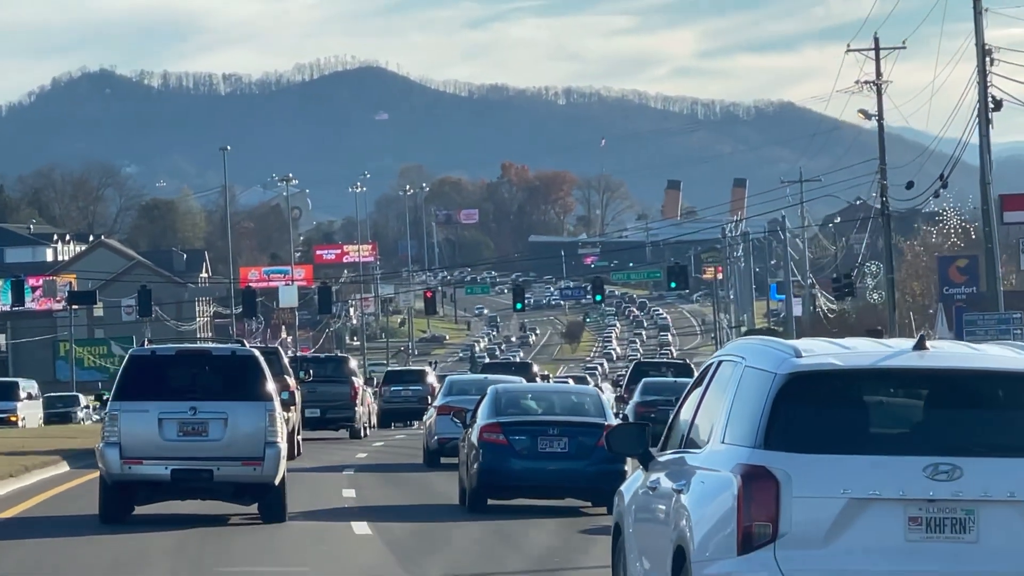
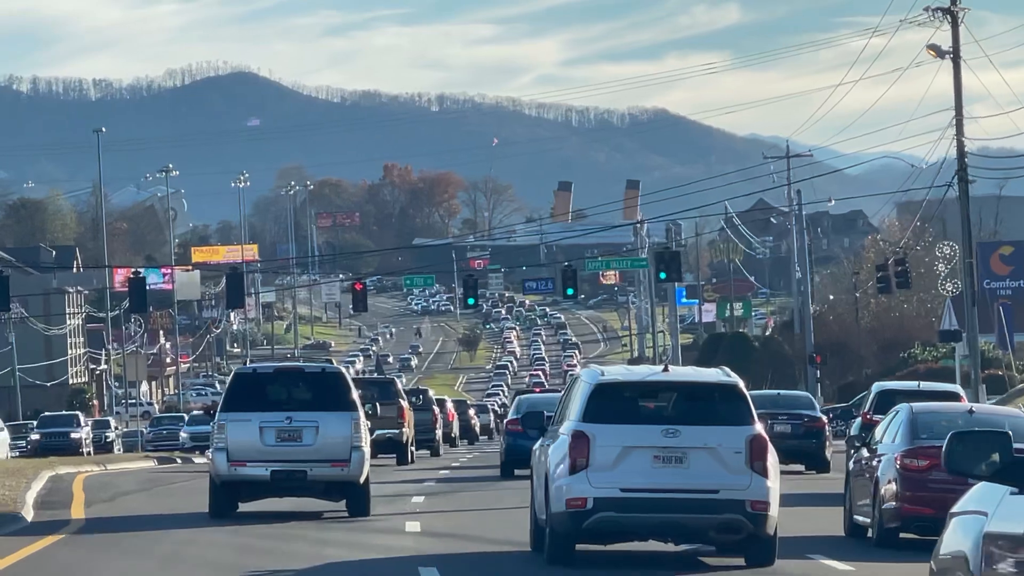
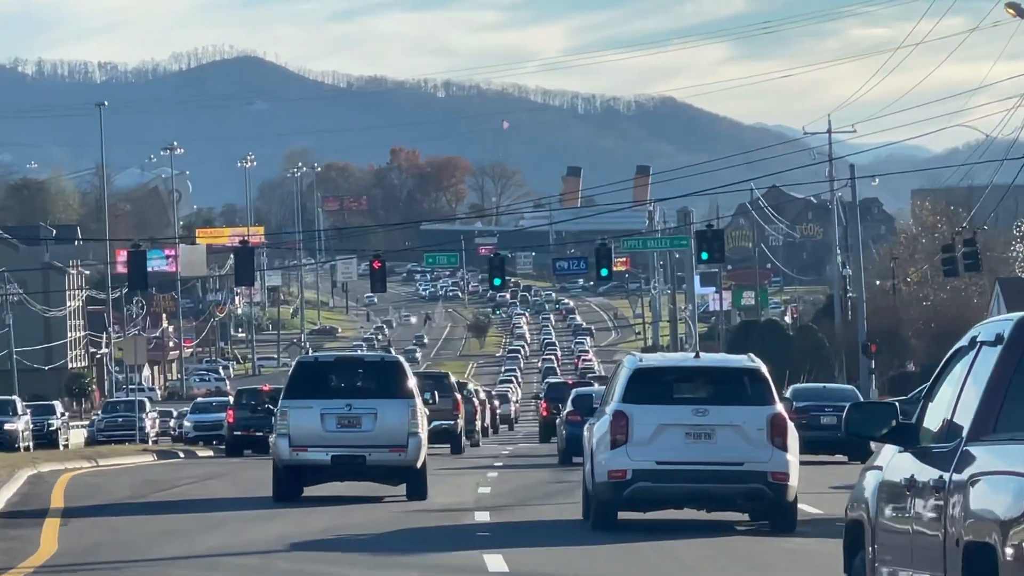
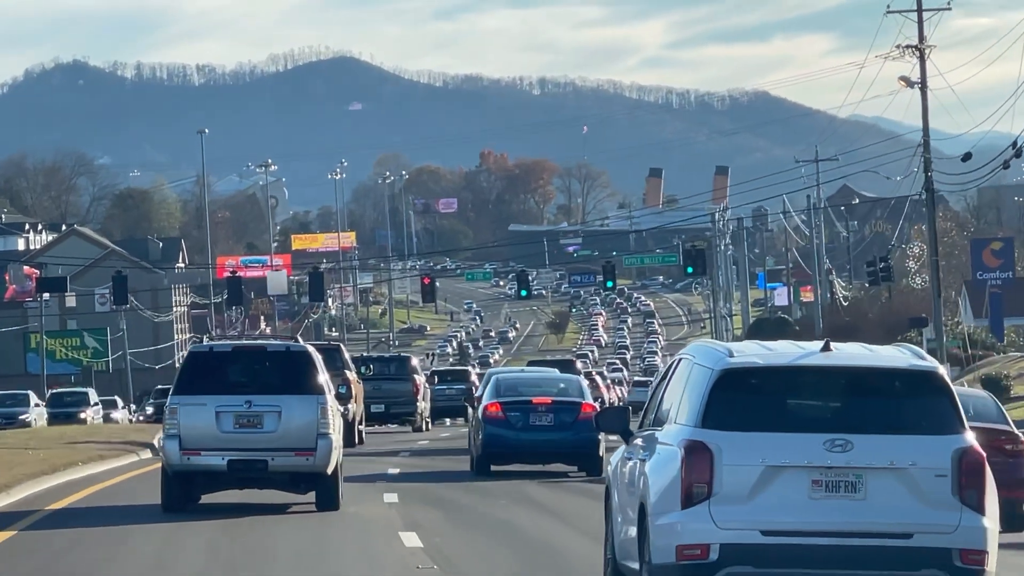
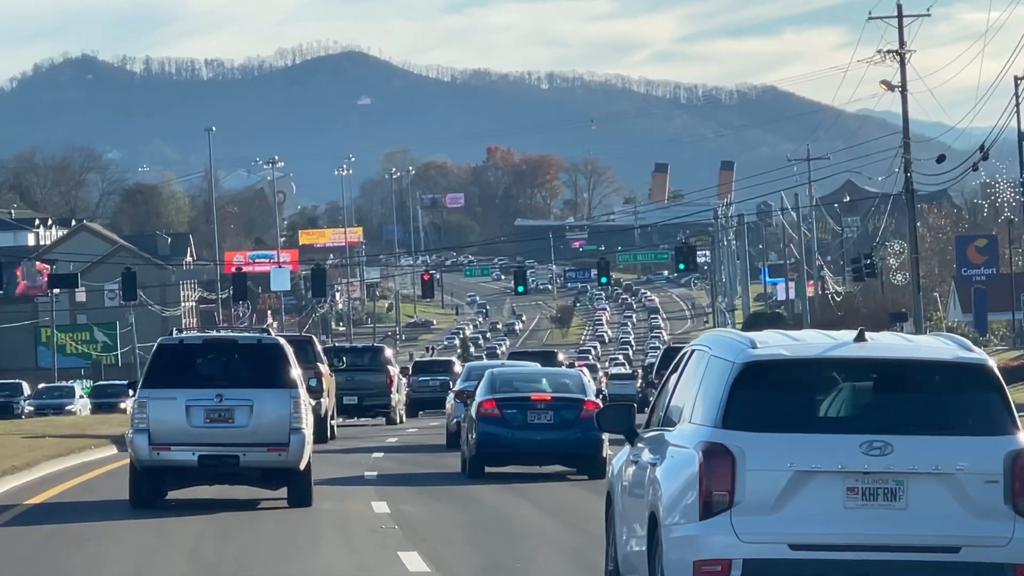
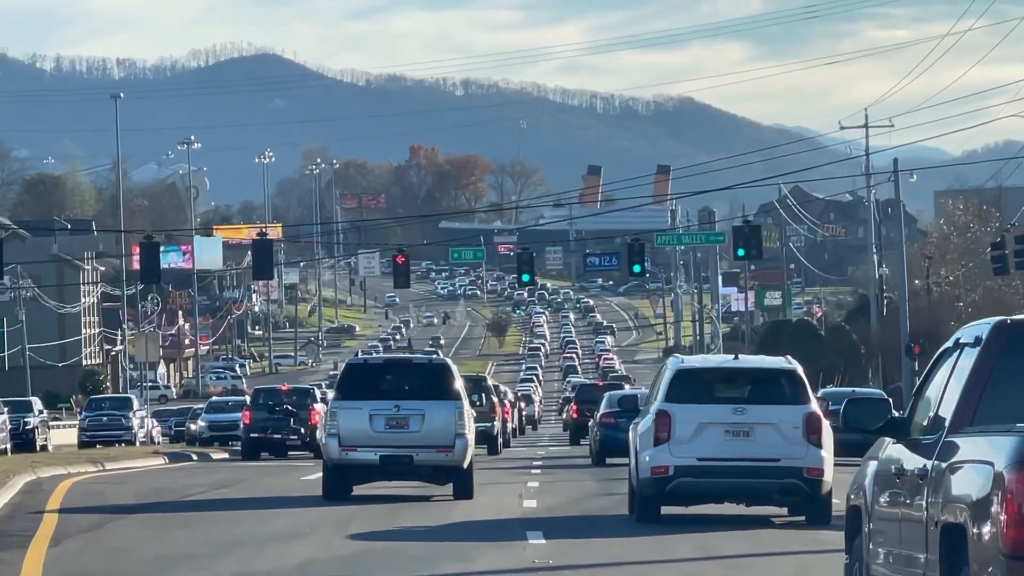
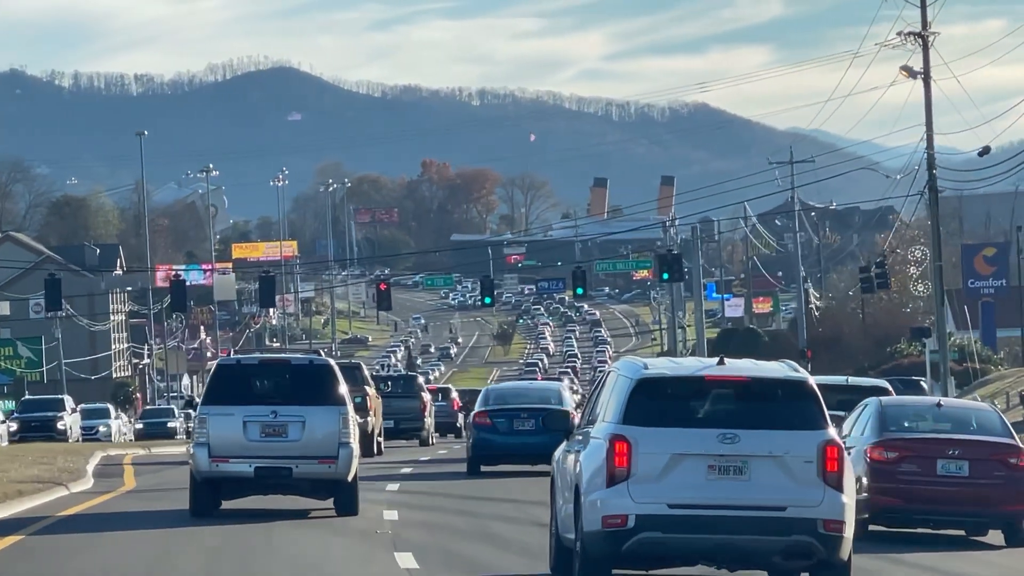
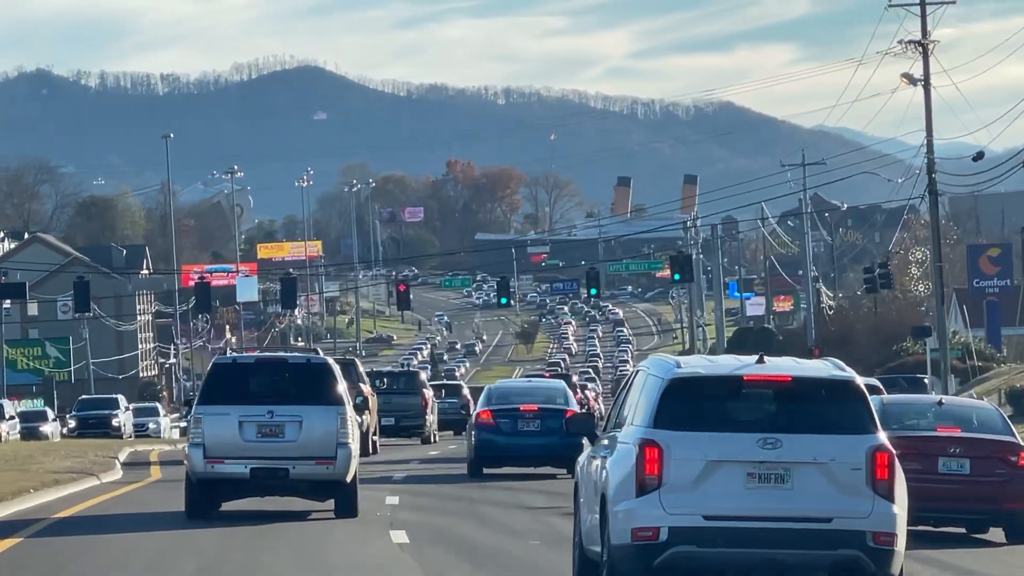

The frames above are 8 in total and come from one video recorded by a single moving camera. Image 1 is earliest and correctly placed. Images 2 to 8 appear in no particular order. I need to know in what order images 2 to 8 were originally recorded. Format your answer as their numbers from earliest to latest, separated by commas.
5, 4, 8, 7, 2, 3, 6
